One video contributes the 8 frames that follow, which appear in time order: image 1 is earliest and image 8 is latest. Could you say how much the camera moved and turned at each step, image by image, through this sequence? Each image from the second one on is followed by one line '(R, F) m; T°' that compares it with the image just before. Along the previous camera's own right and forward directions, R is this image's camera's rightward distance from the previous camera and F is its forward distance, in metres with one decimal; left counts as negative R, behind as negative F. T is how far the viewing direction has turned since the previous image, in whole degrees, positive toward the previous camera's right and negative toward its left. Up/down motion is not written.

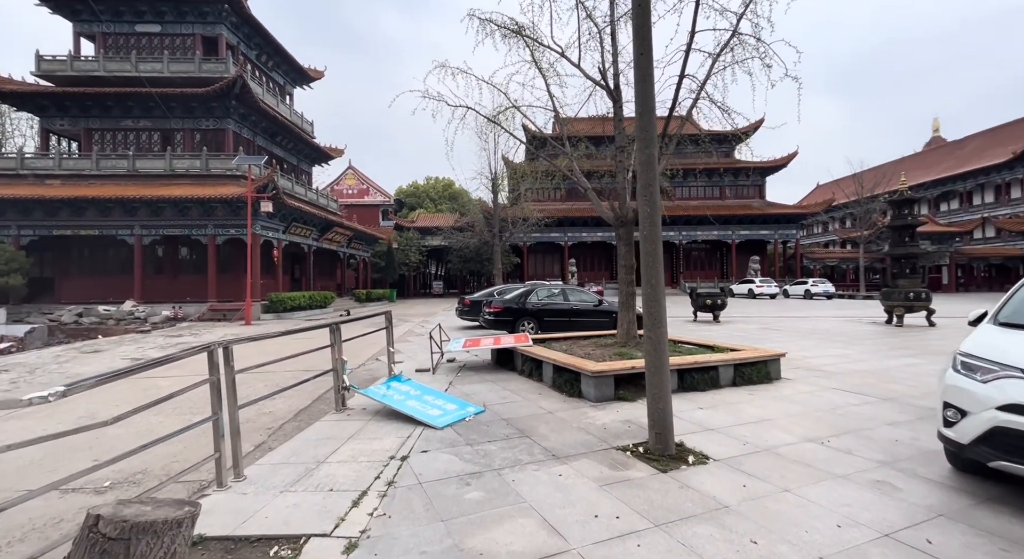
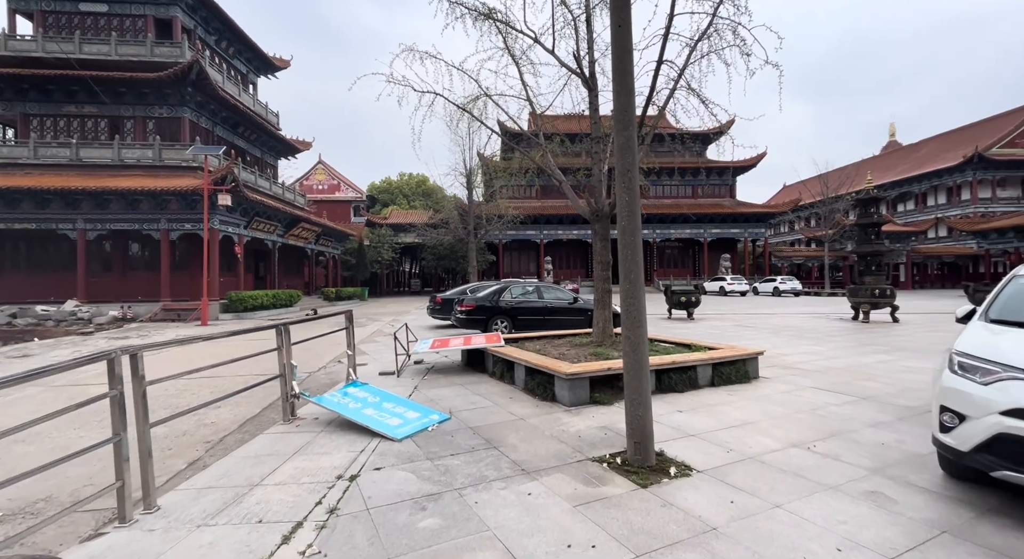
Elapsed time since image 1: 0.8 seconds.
(+0.1, +0.4) m; +3°
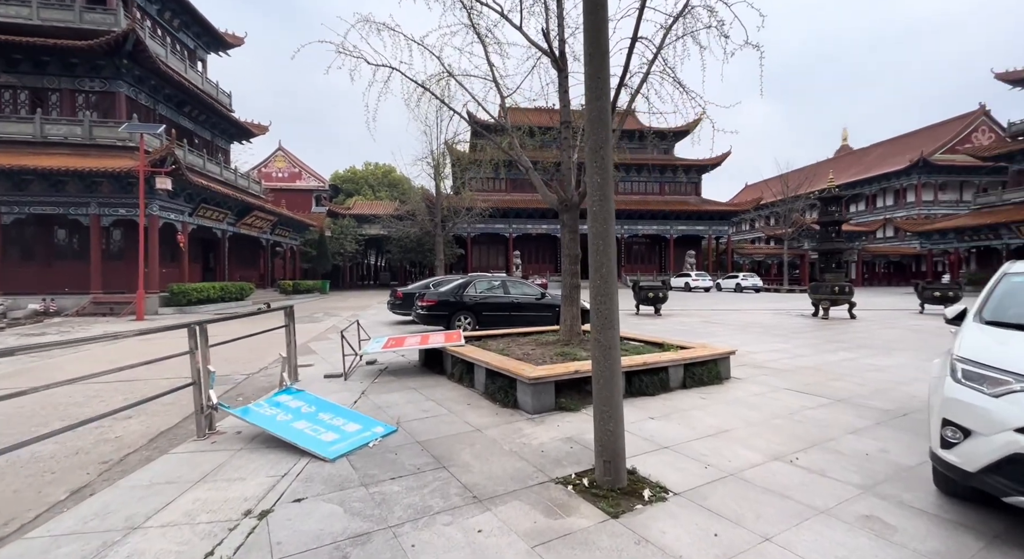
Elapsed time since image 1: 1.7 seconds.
(+0.1, +0.5) m; +4°
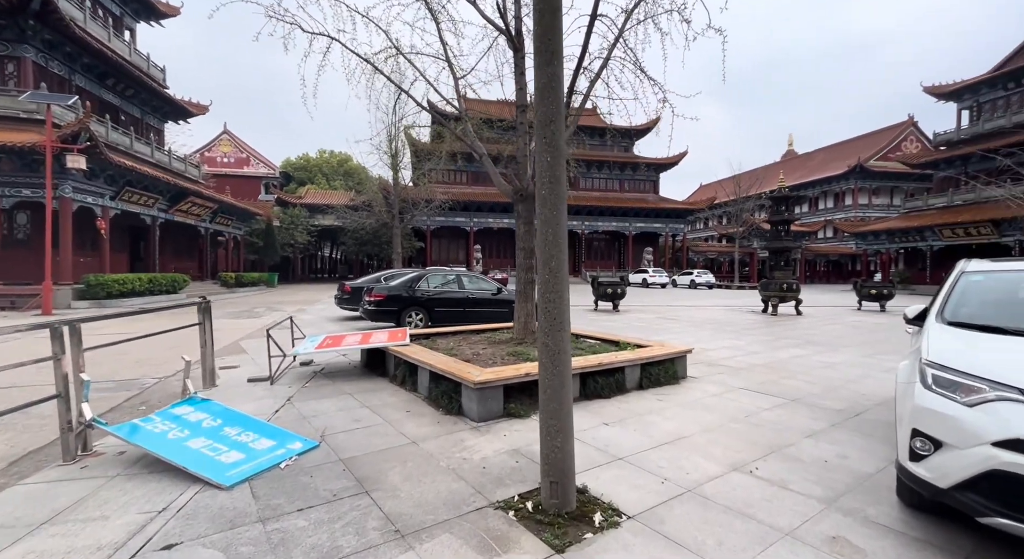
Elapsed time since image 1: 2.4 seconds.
(+0.1, +0.4) m; +5°
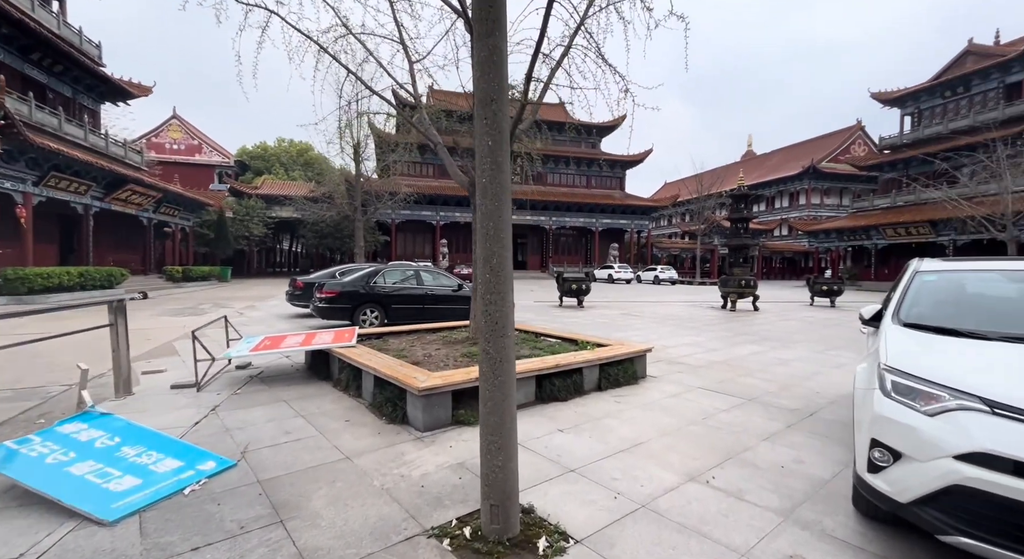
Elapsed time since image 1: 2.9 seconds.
(+0.2, +0.3) m; +4°
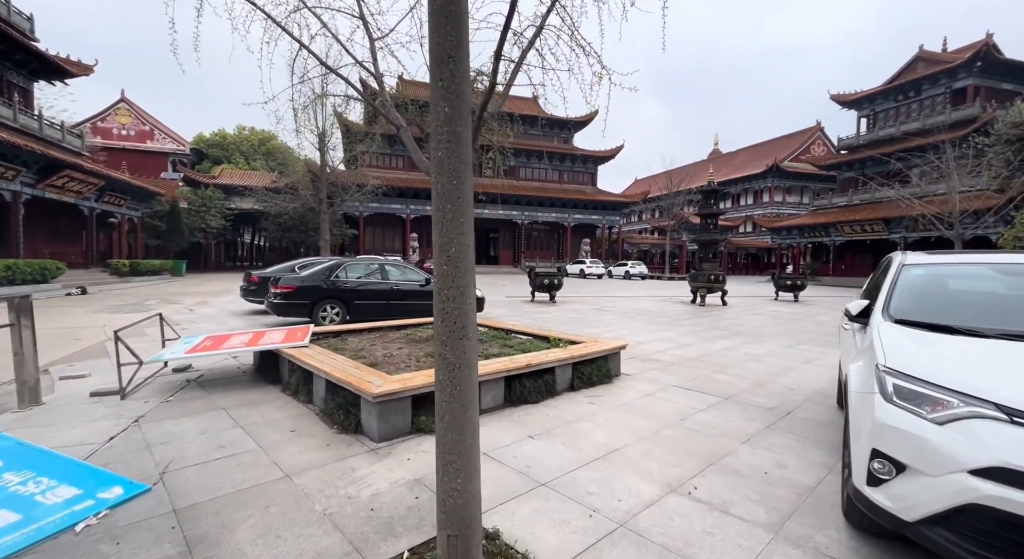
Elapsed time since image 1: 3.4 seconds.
(0.0, +0.3) m; +3°
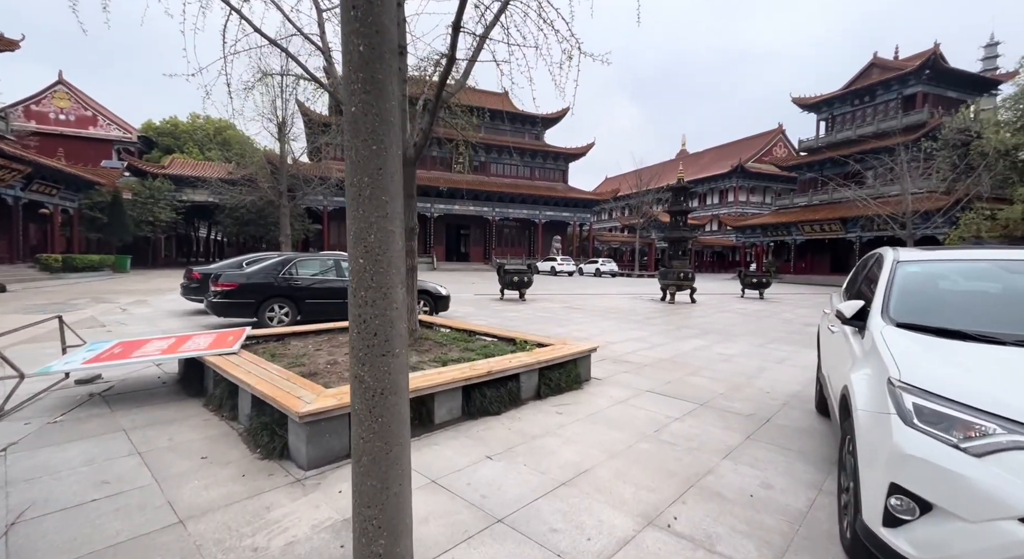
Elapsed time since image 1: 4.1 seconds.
(+0.1, +0.5) m; +3°
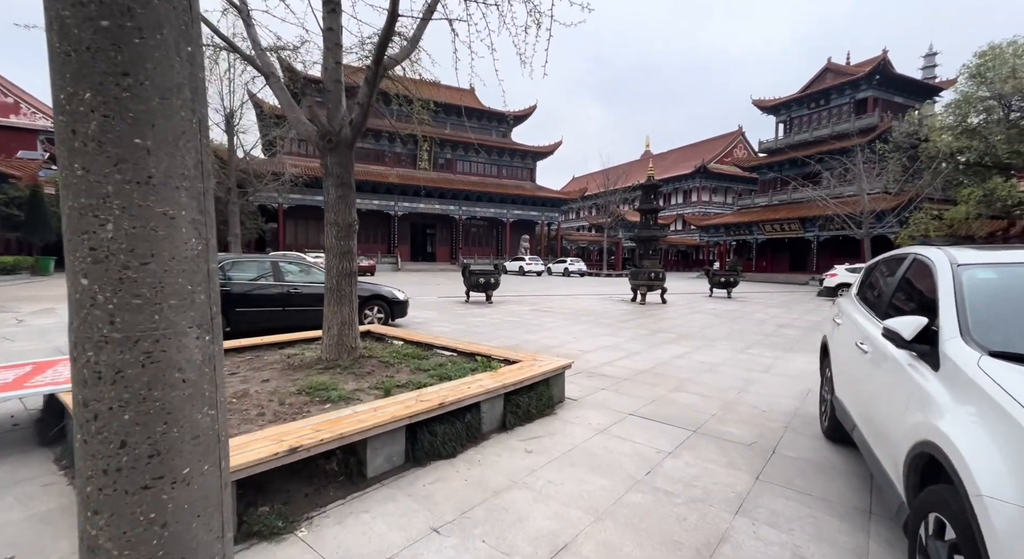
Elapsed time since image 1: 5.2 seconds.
(+0.1, +0.8) m; +4°
